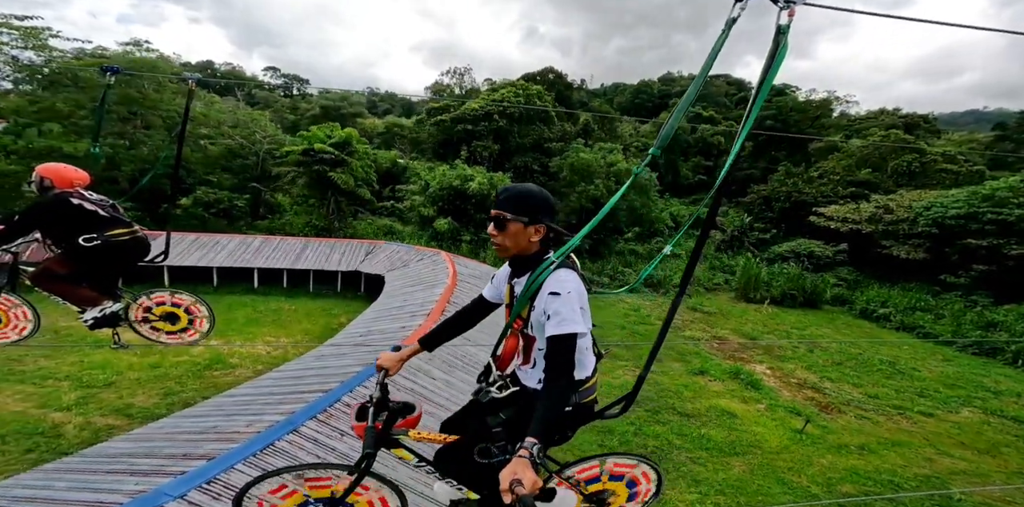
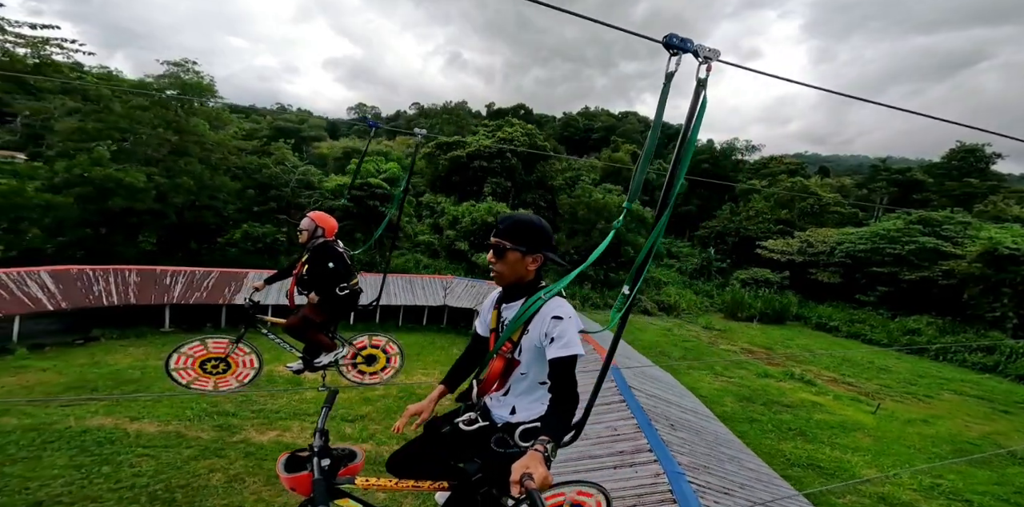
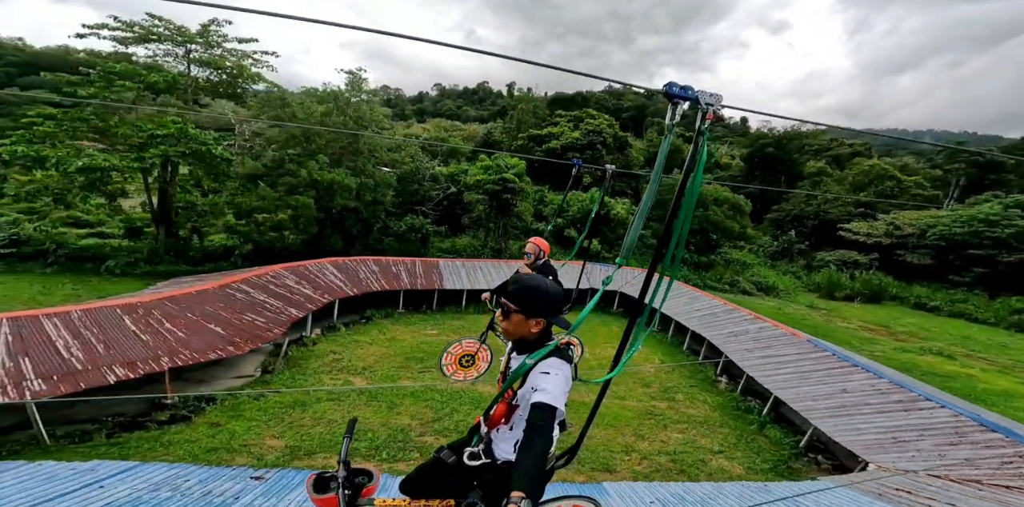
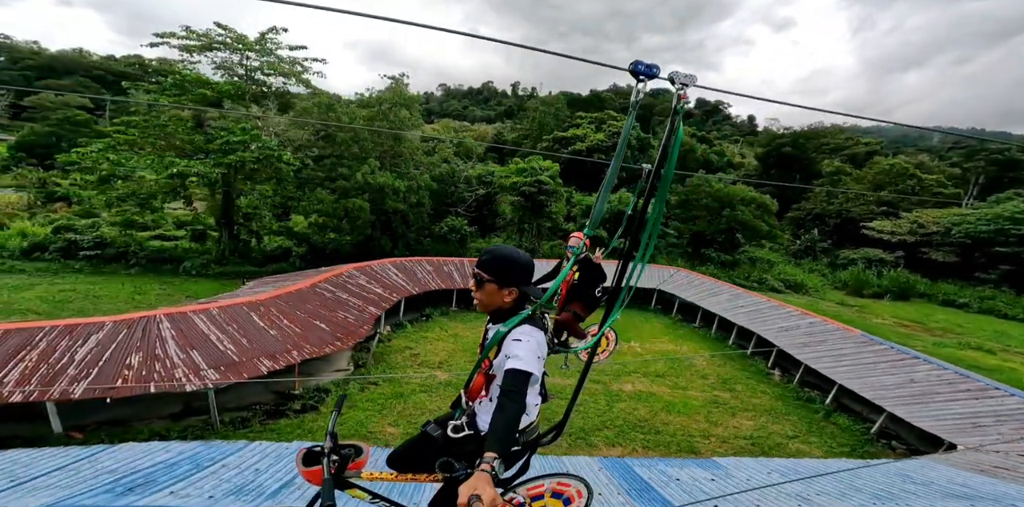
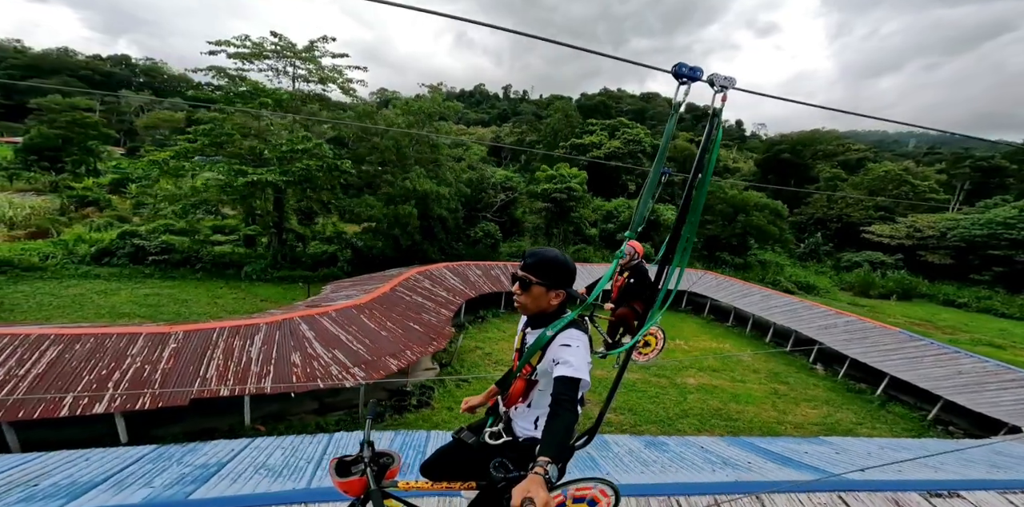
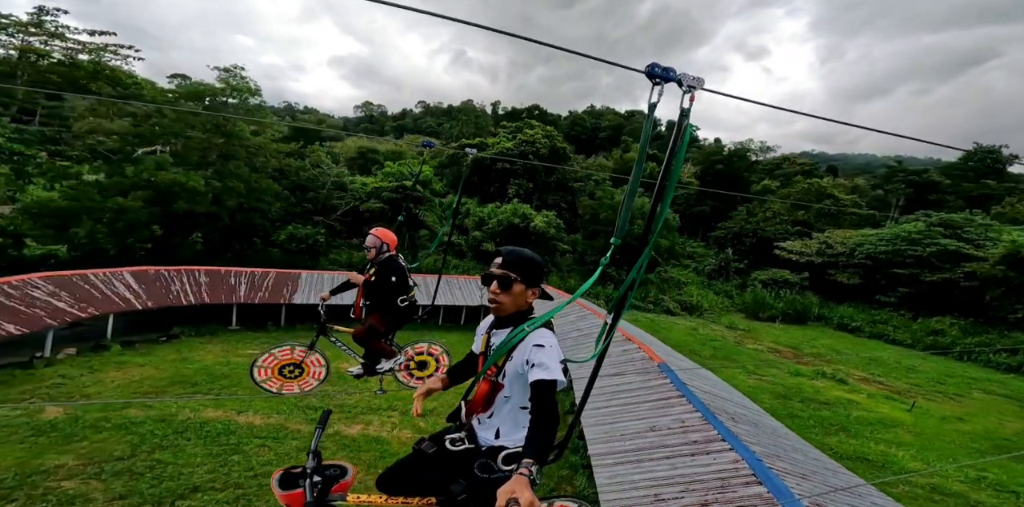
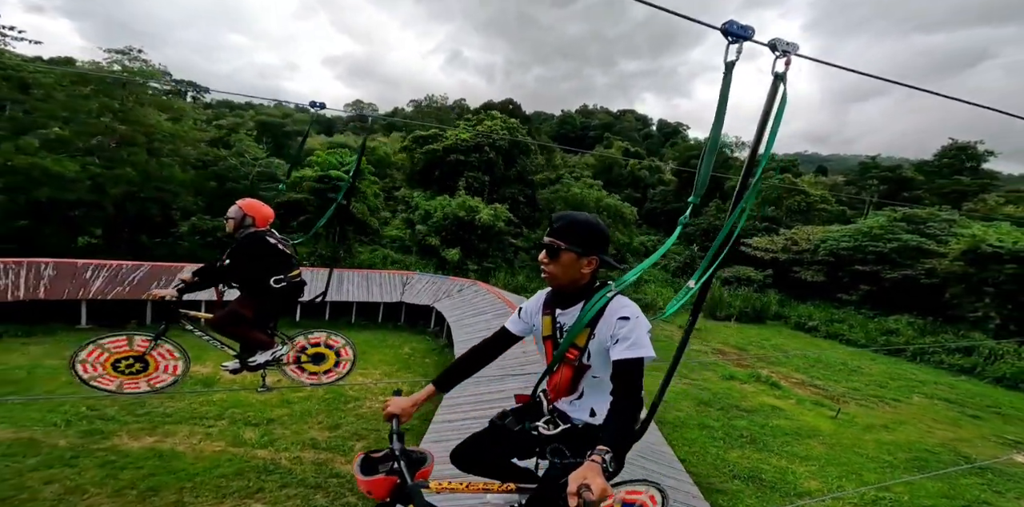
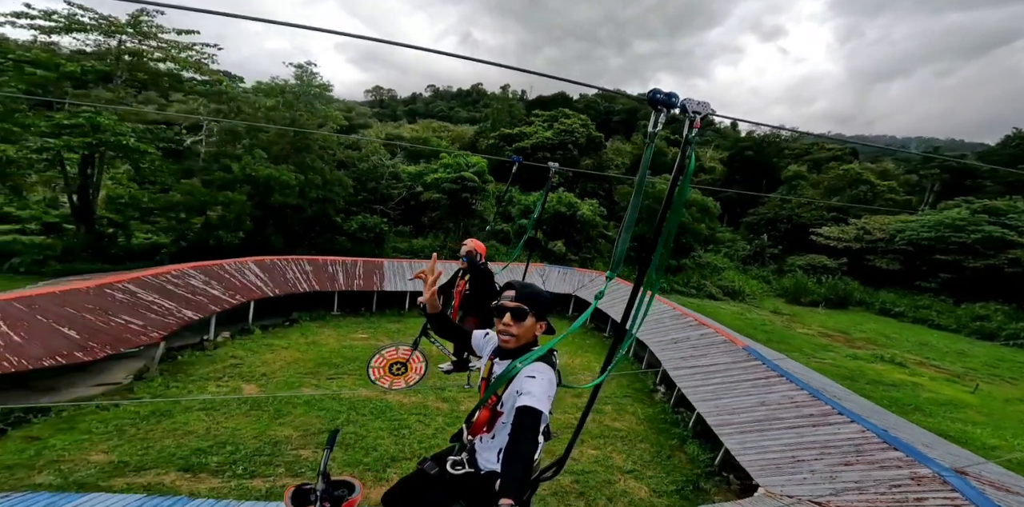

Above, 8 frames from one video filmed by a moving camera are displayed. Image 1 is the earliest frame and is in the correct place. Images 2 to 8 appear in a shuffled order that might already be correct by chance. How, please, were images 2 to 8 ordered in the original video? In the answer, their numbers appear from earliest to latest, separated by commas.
7, 2, 6, 8, 3, 4, 5
